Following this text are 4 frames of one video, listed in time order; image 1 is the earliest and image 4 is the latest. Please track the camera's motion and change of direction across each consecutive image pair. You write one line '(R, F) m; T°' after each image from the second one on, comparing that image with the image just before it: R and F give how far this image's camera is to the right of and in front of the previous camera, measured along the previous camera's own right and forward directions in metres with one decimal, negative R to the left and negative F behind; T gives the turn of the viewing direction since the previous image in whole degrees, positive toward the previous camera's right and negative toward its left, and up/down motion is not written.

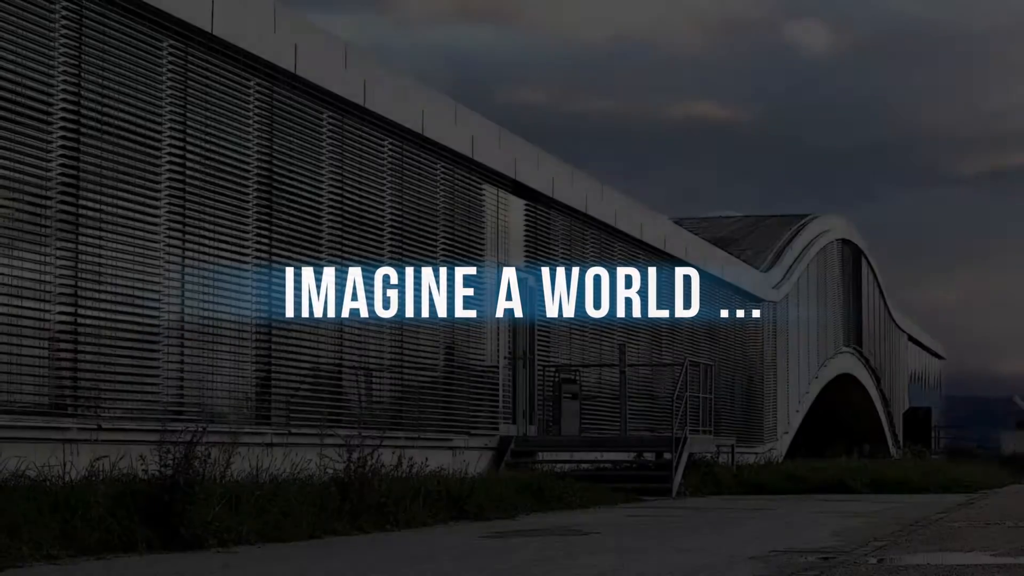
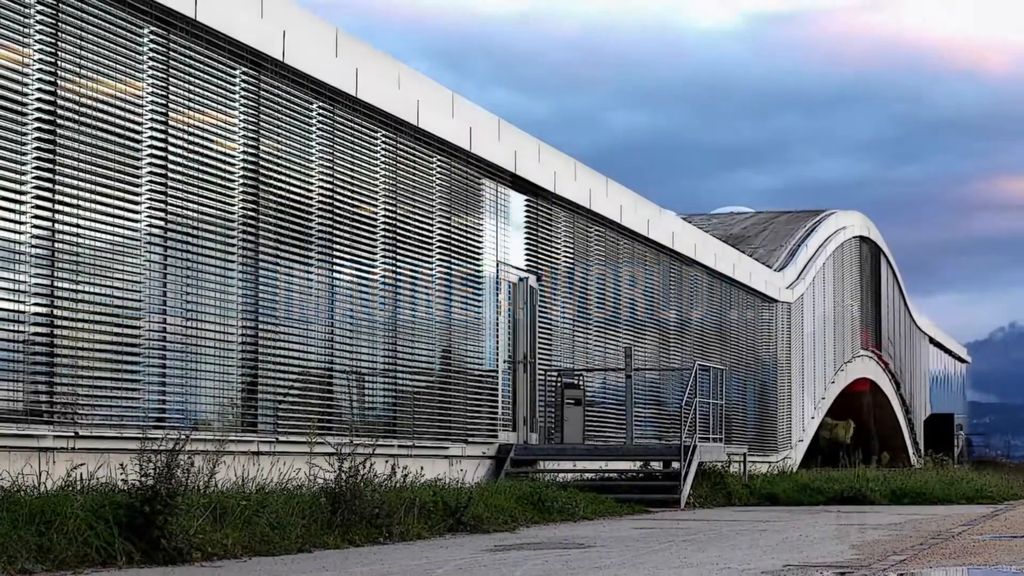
(0.0, +0.9) m; 0°
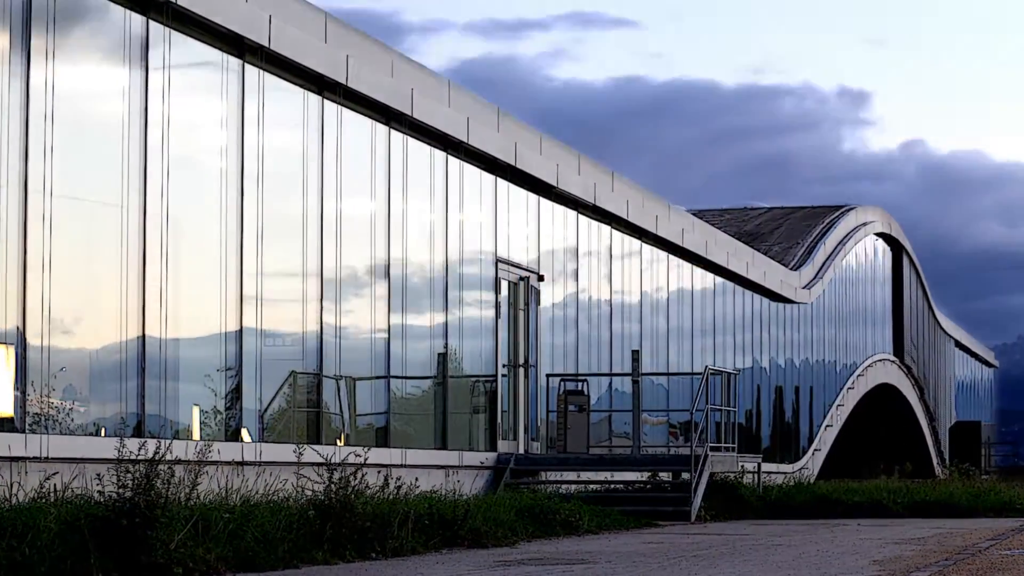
(-0.1, +0.9) m; 0°
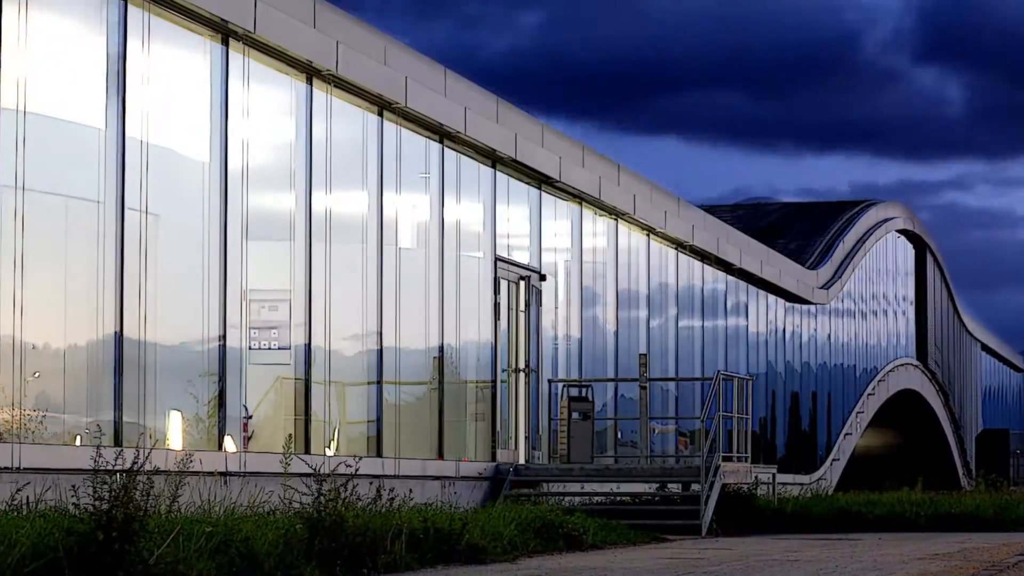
(-0.1, +0.9) m; 0°
